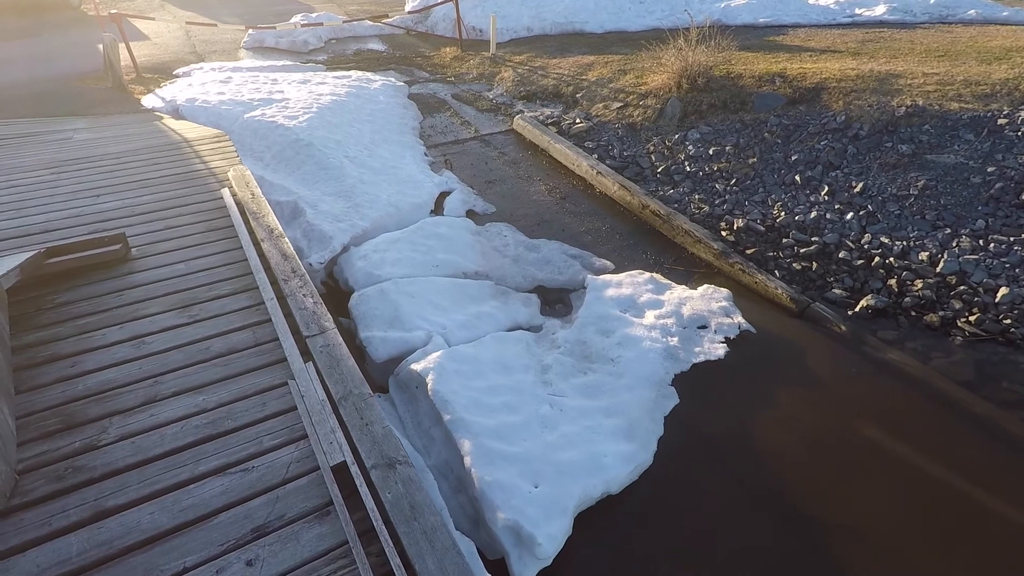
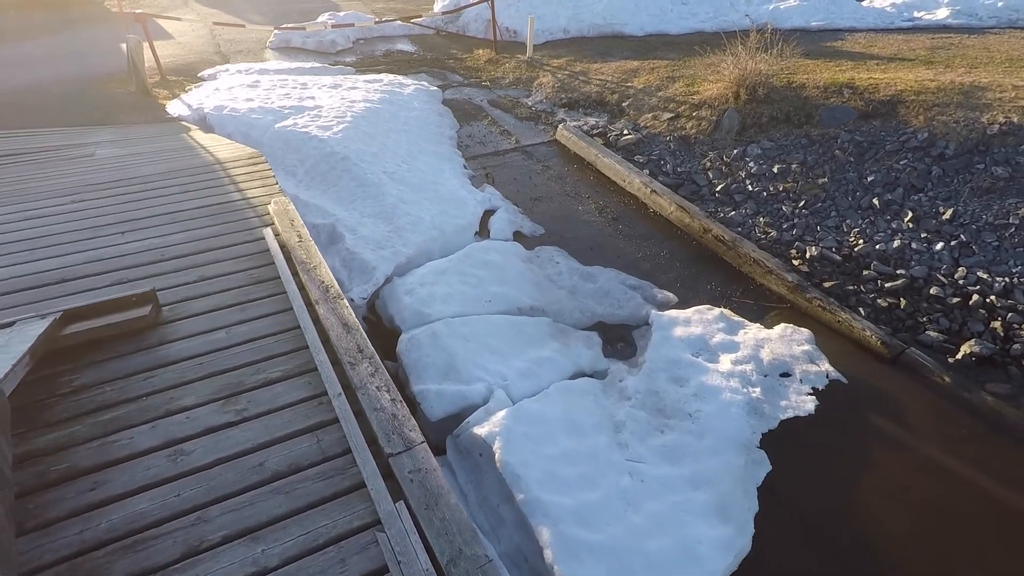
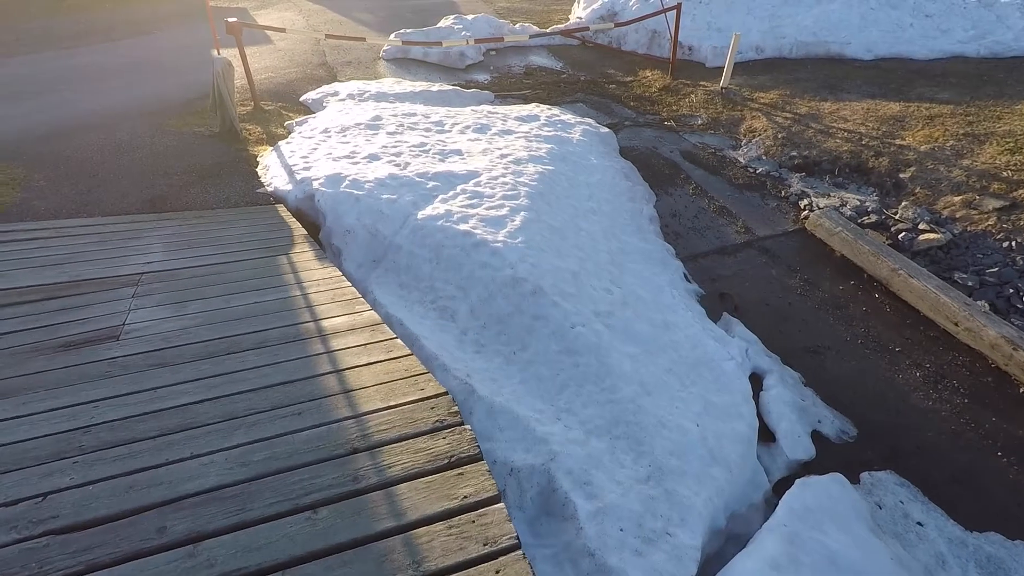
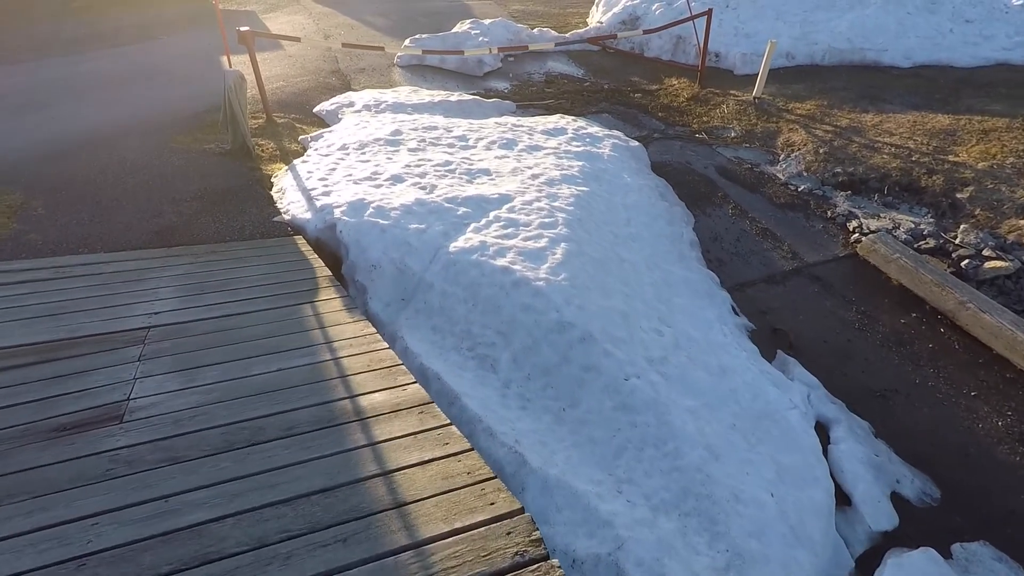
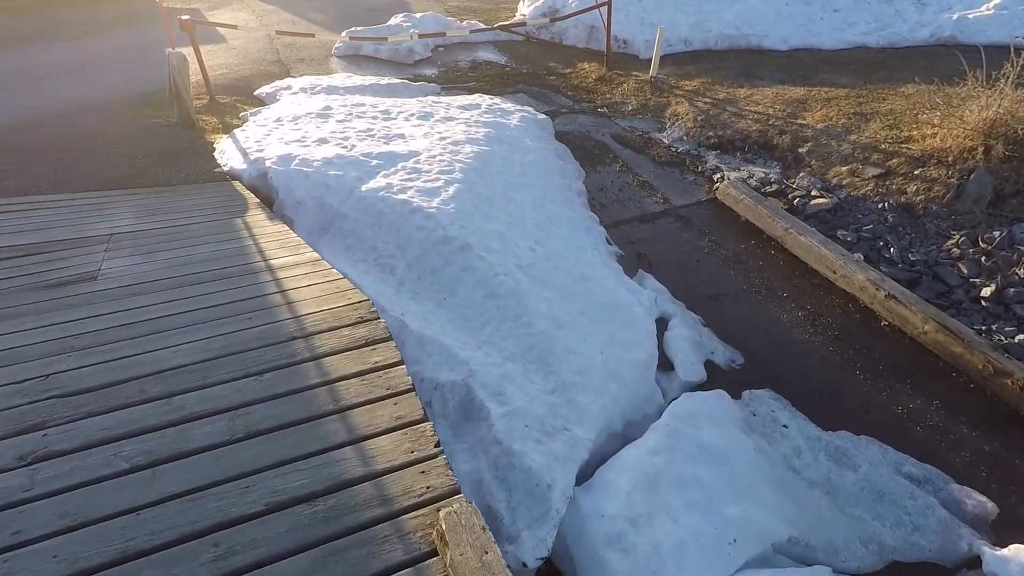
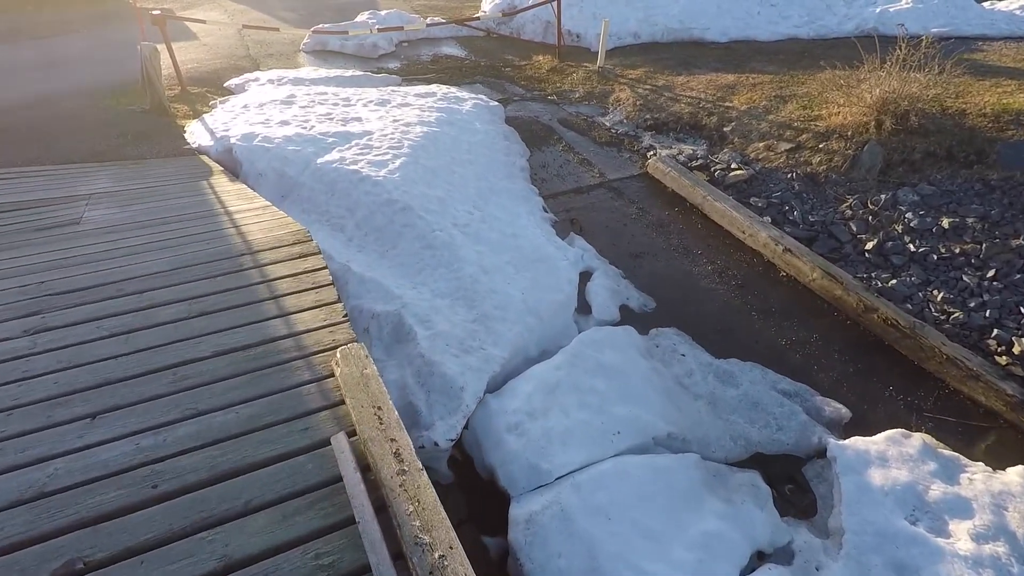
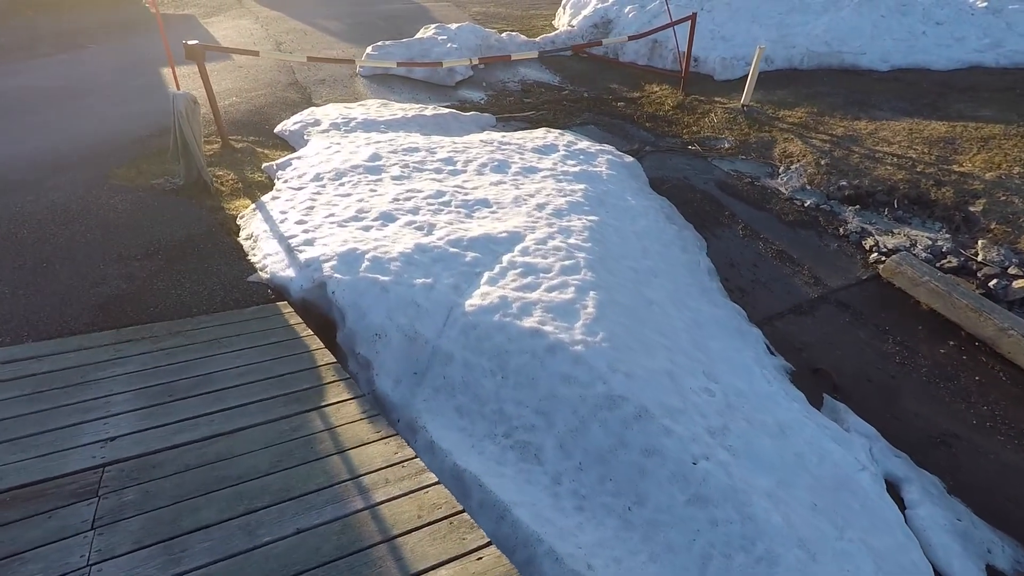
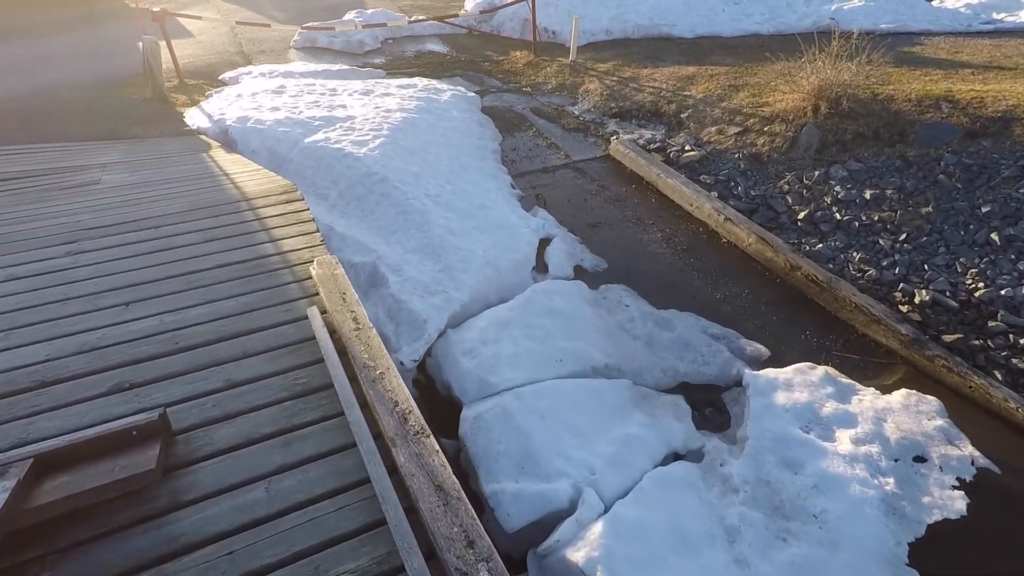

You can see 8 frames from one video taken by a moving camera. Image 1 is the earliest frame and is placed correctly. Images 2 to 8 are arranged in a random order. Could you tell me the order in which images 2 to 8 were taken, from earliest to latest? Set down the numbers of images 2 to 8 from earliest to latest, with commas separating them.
2, 8, 6, 5, 3, 4, 7
